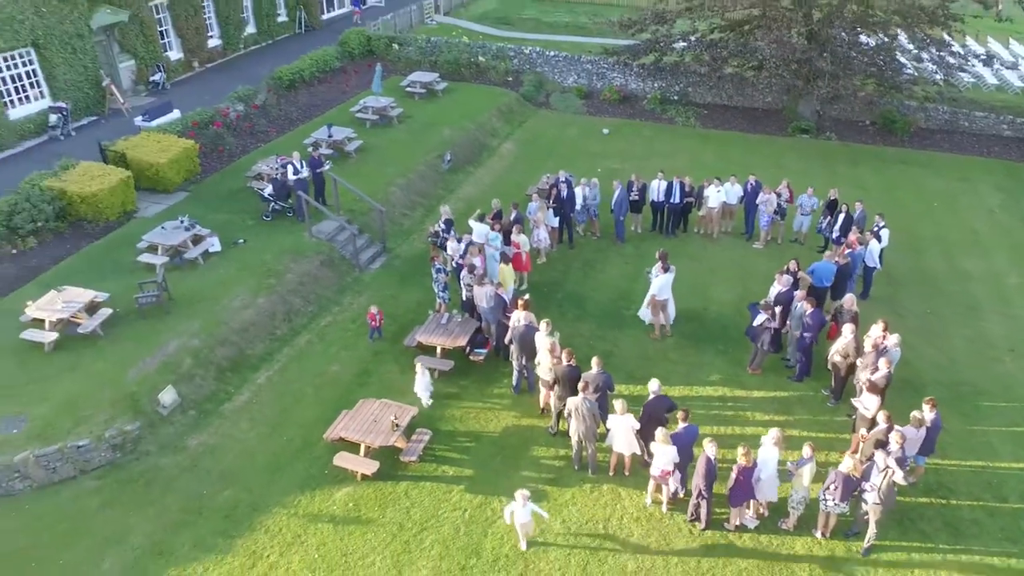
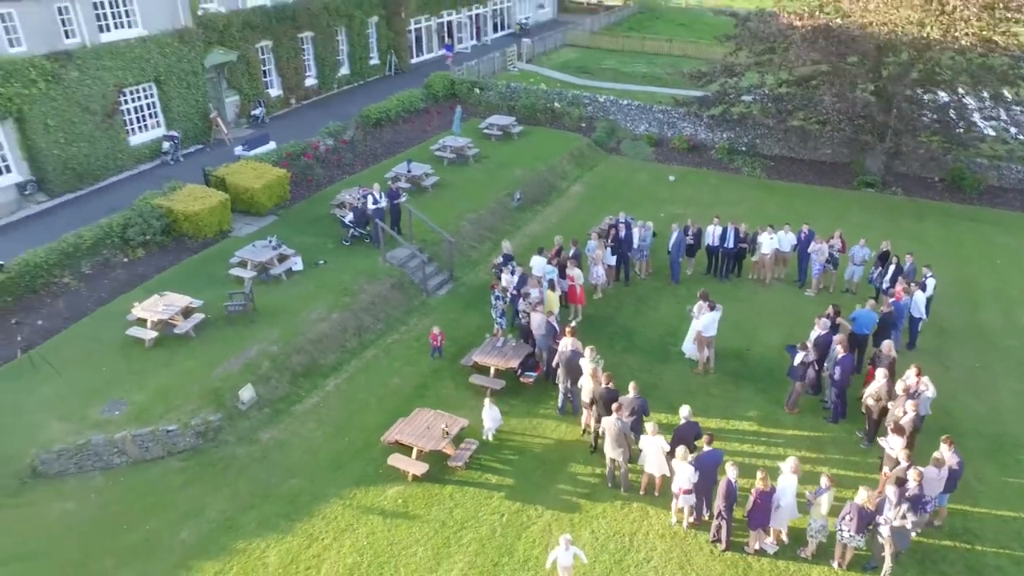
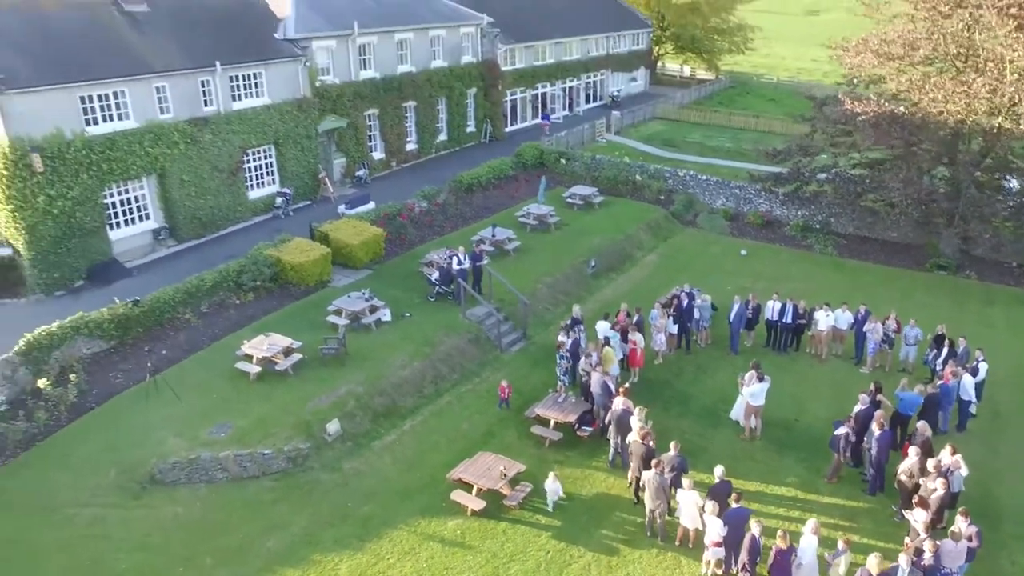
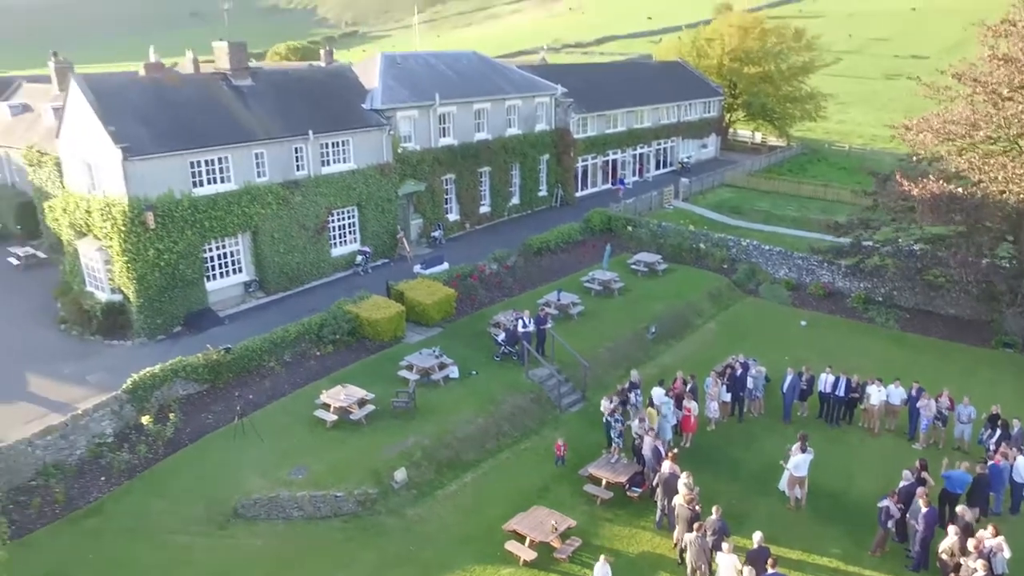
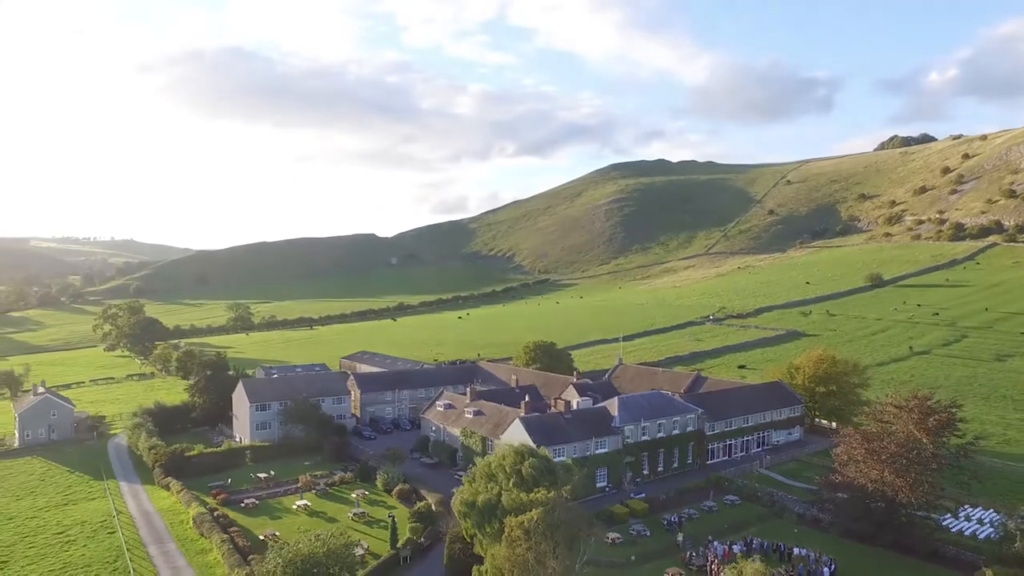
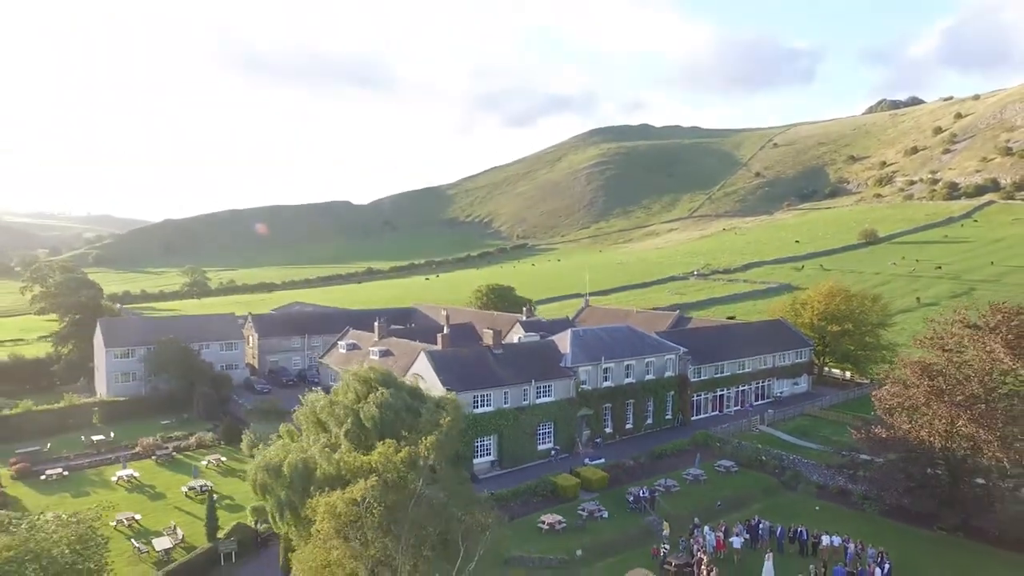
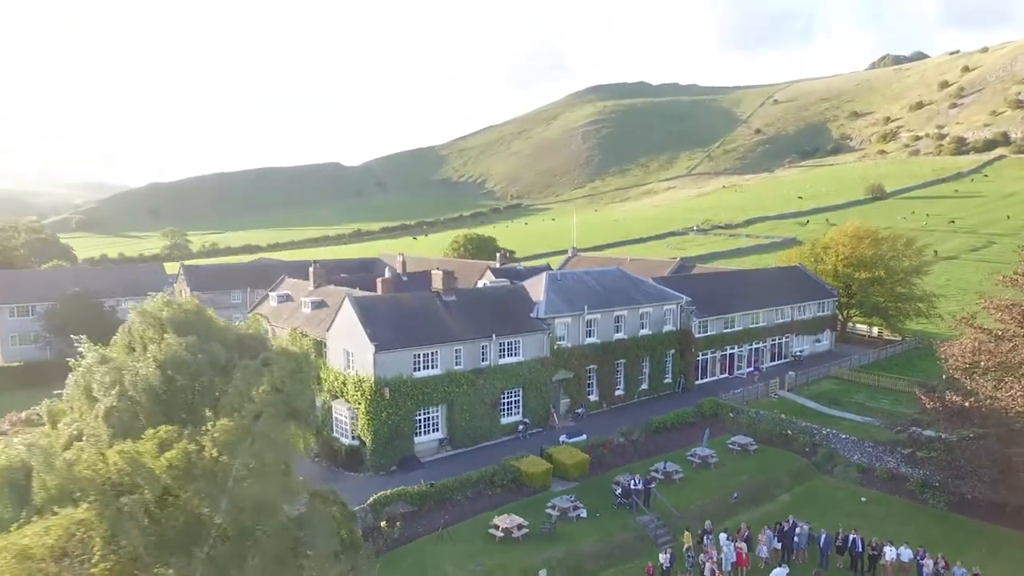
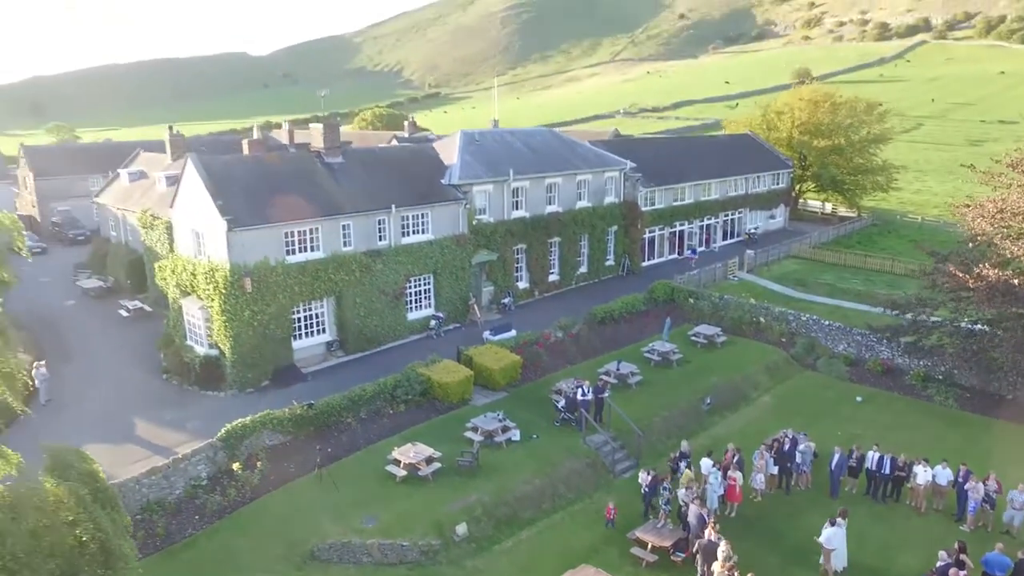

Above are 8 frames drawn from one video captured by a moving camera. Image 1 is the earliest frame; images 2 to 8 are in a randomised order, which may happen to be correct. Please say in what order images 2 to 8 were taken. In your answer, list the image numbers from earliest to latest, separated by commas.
2, 3, 4, 8, 7, 6, 5
